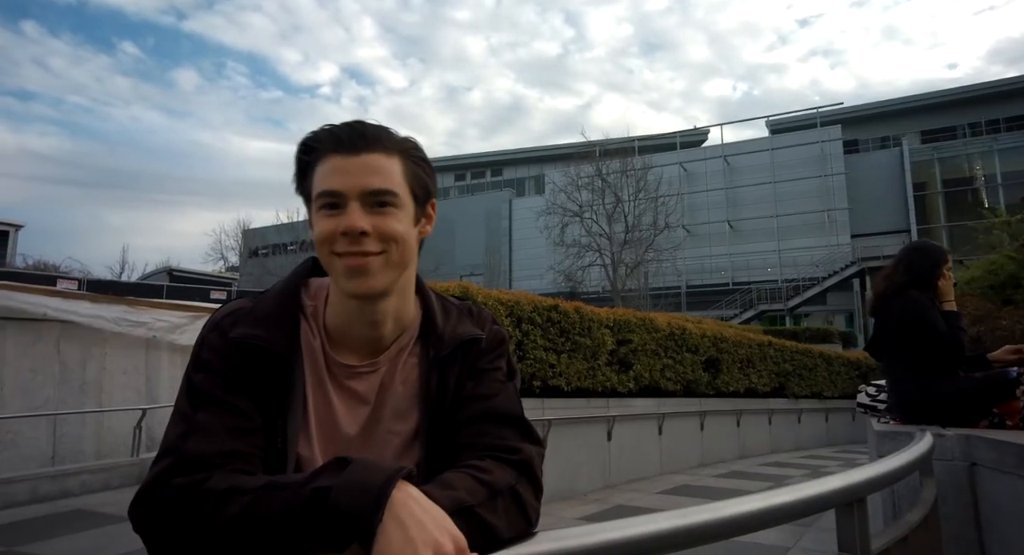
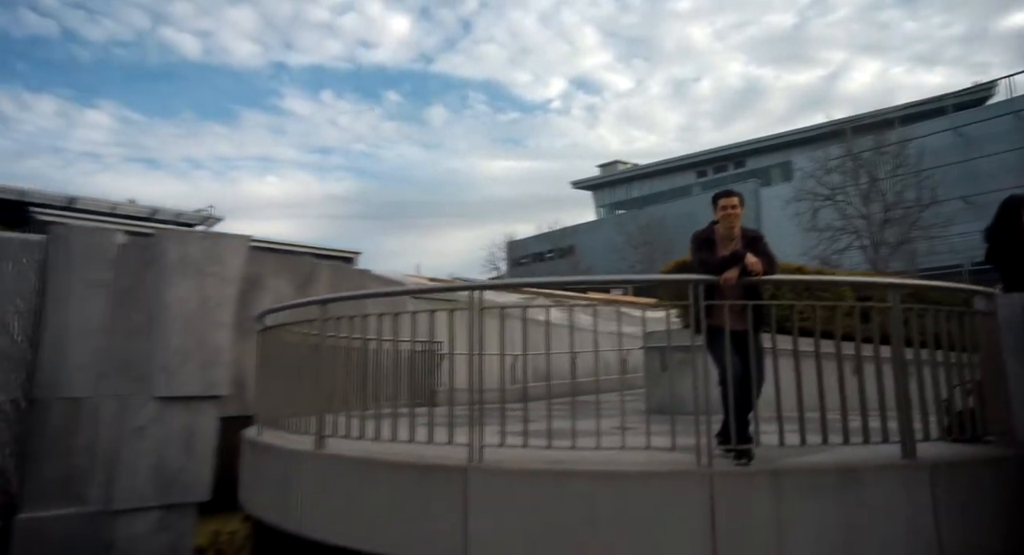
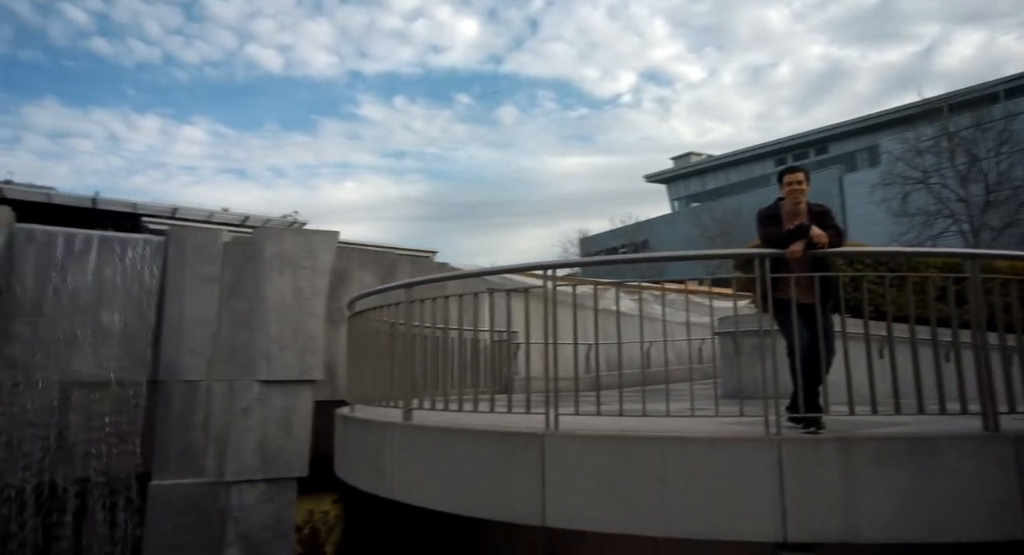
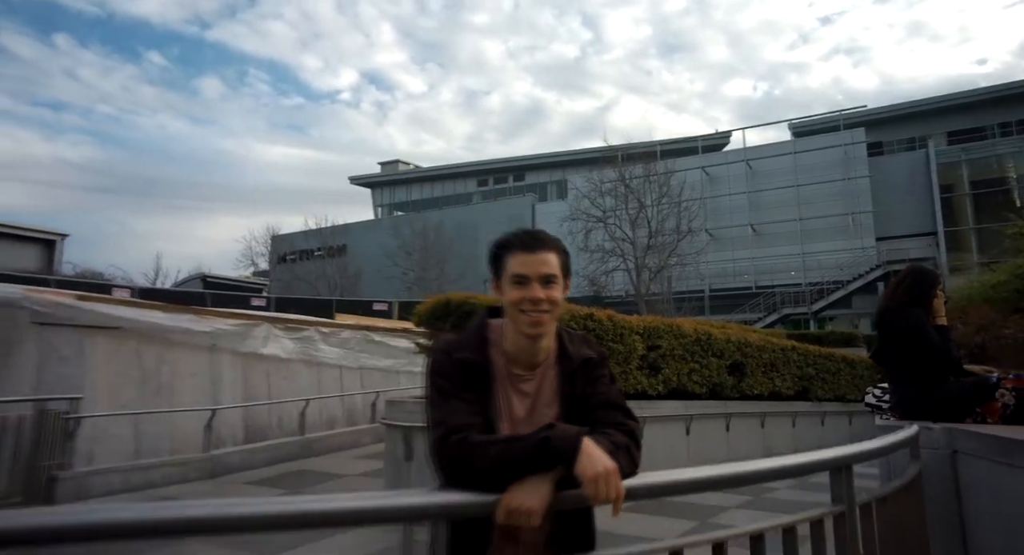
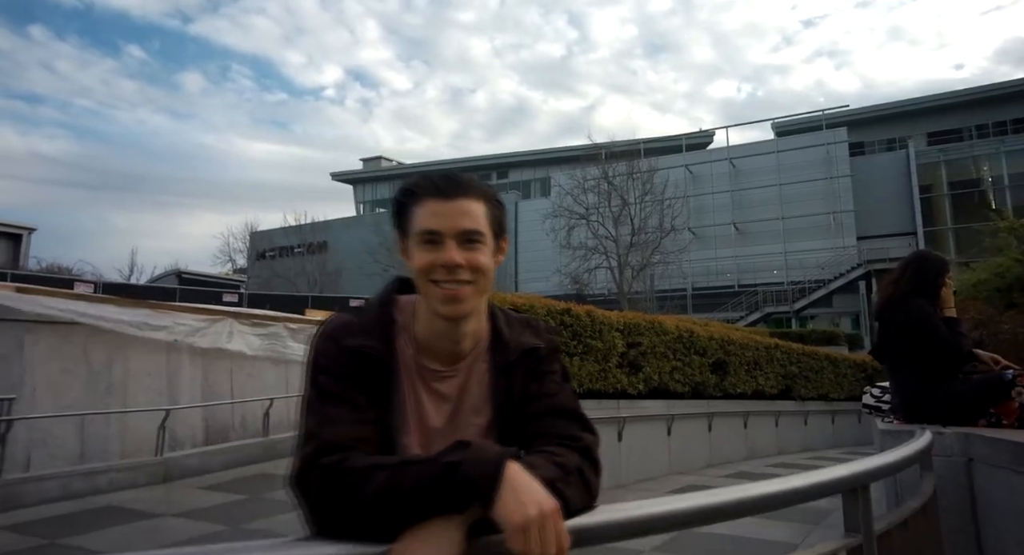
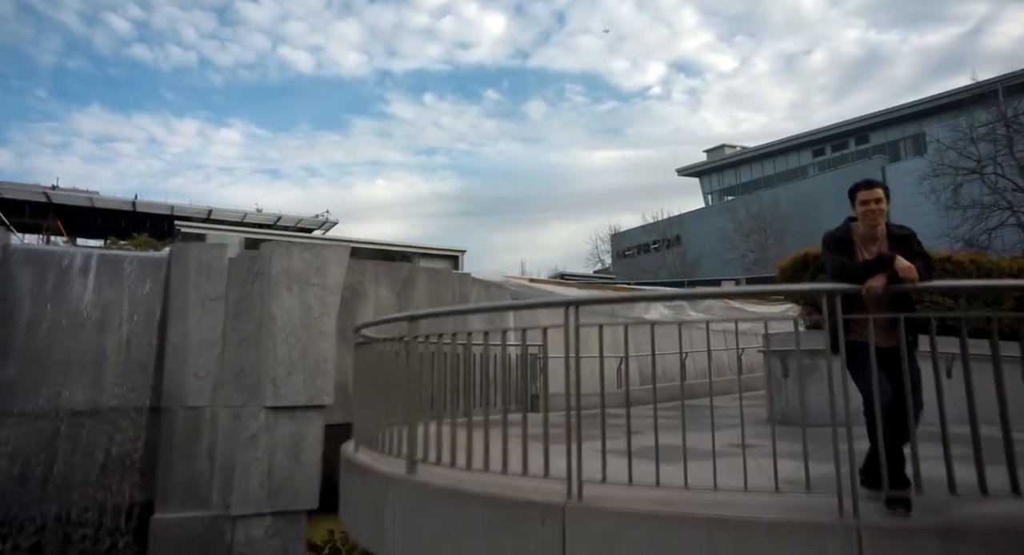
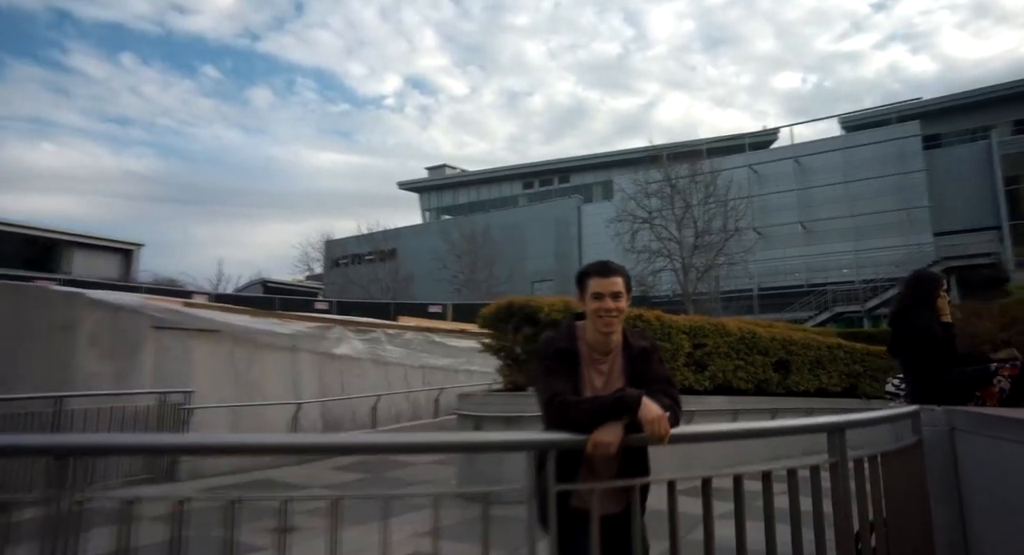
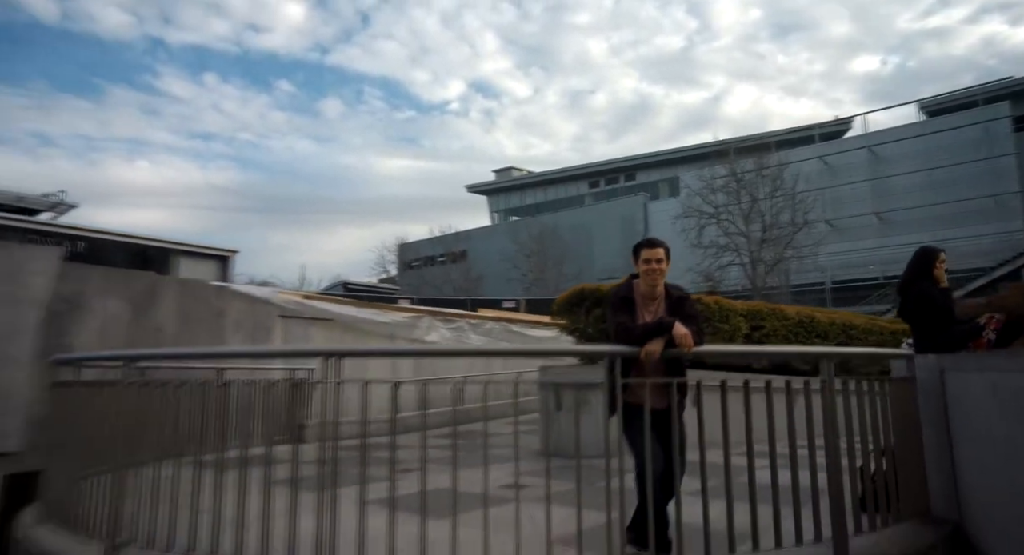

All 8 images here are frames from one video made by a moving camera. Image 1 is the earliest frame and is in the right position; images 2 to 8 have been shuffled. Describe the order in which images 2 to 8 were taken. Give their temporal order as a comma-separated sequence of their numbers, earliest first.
5, 4, 7, 8, 2, 3, 6
